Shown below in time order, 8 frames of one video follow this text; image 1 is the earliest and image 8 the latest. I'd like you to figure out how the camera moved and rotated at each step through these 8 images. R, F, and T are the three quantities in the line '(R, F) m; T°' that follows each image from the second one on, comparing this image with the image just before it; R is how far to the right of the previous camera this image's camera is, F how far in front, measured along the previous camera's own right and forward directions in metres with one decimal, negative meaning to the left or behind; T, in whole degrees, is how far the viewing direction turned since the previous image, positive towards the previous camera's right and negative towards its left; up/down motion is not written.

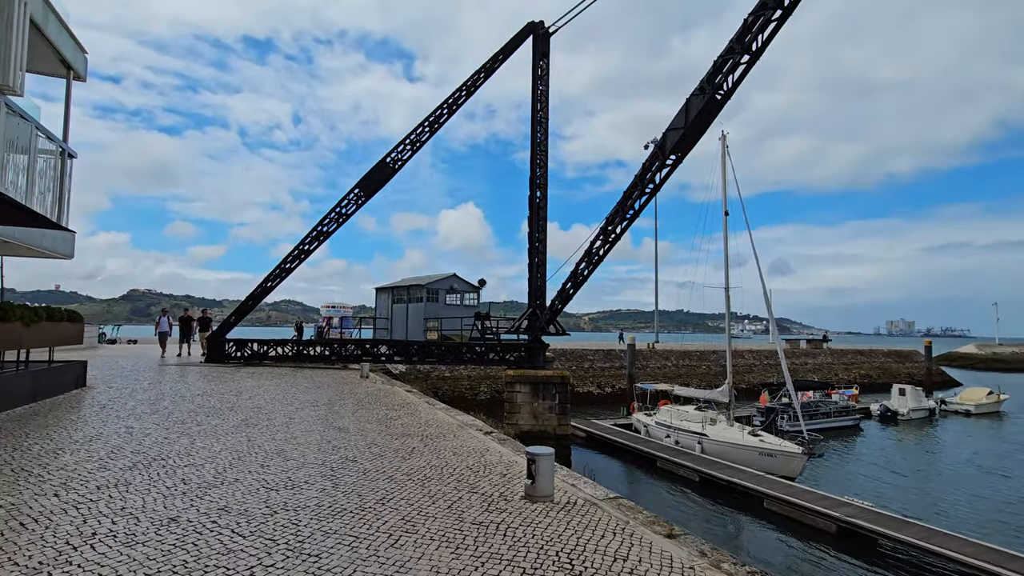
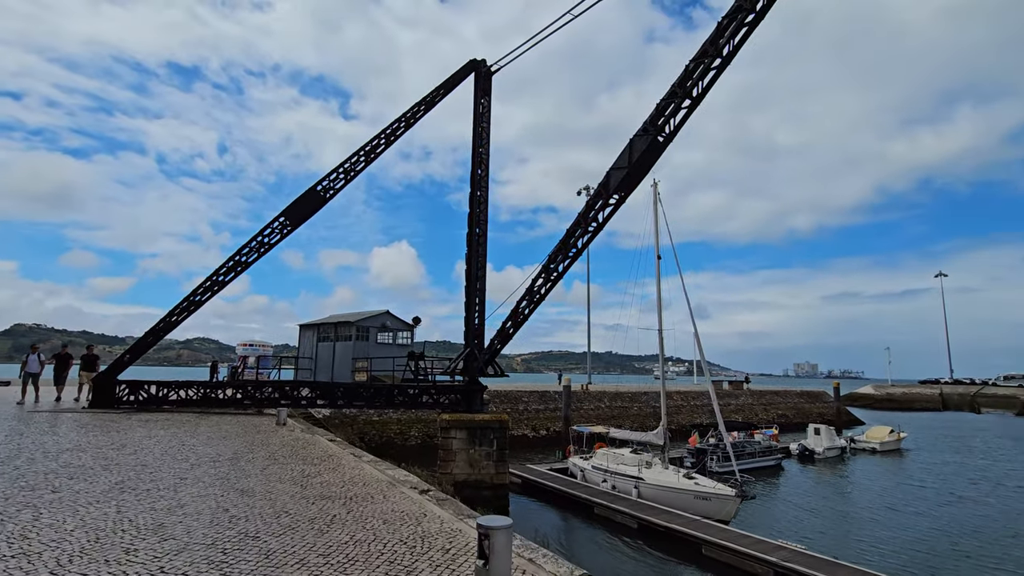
(-0.1, +0.7) m; +7°
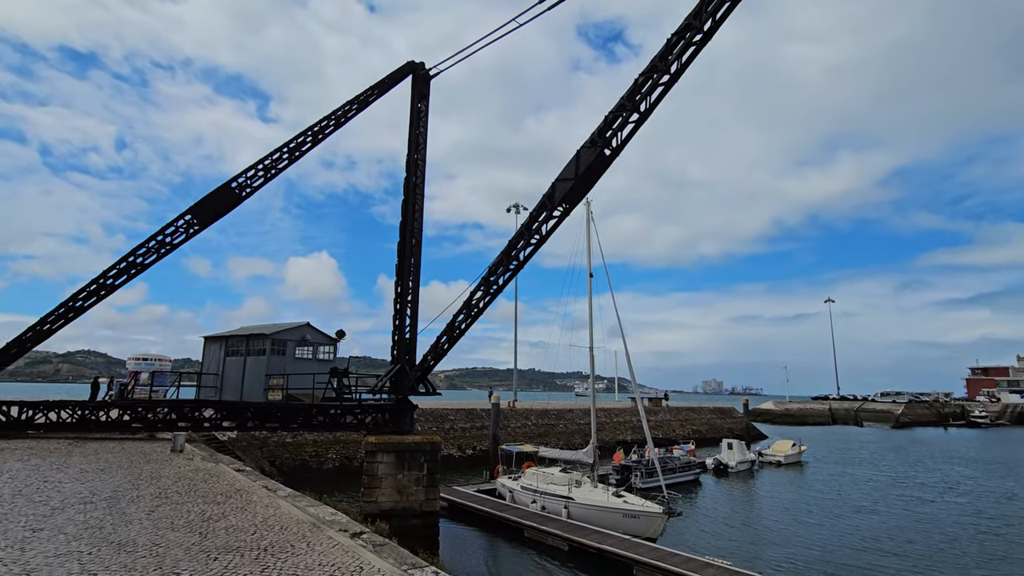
(-0.3, +0.7) m; +8°
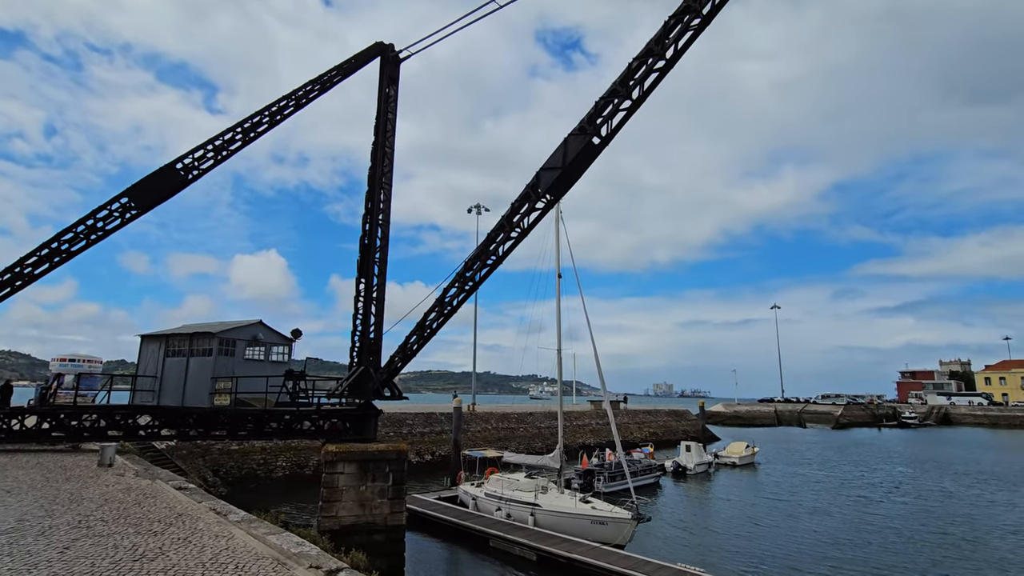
(-0.5, +0.8) m; +5°
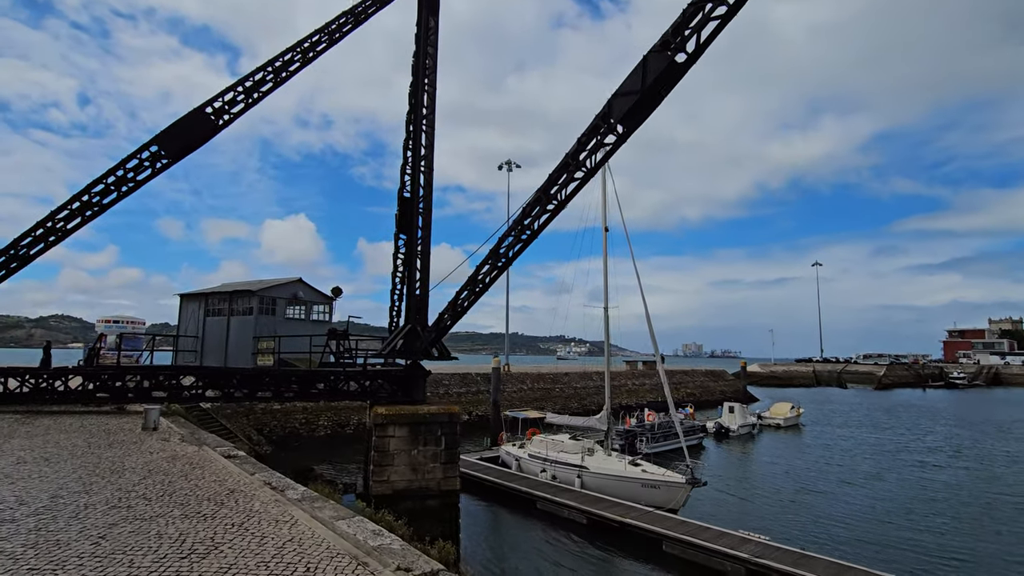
(-0.8, +1.1) m; -3°
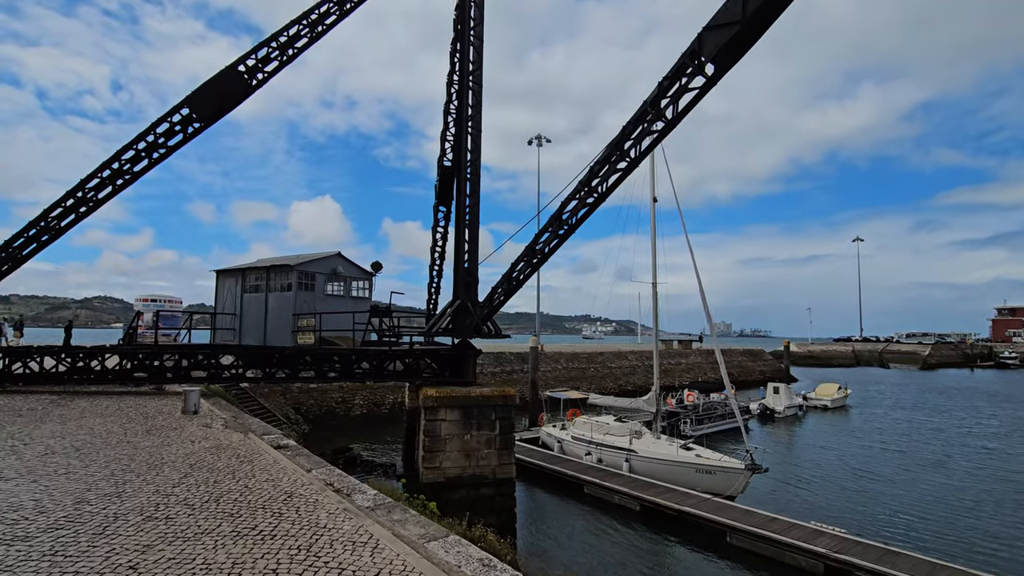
(-0.8, +1.1) m; -3°
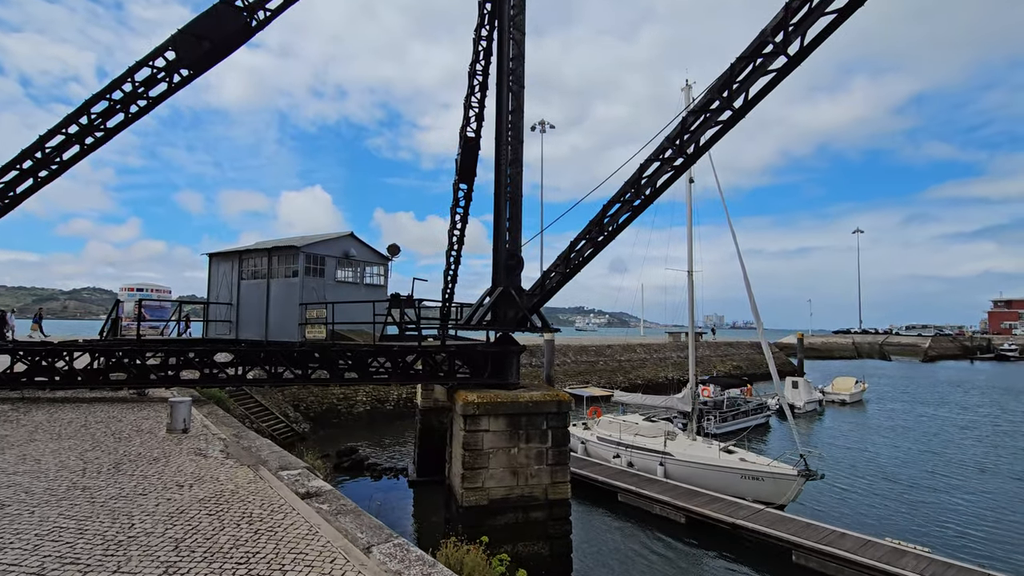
(-1.2, +1.9) m; +1°
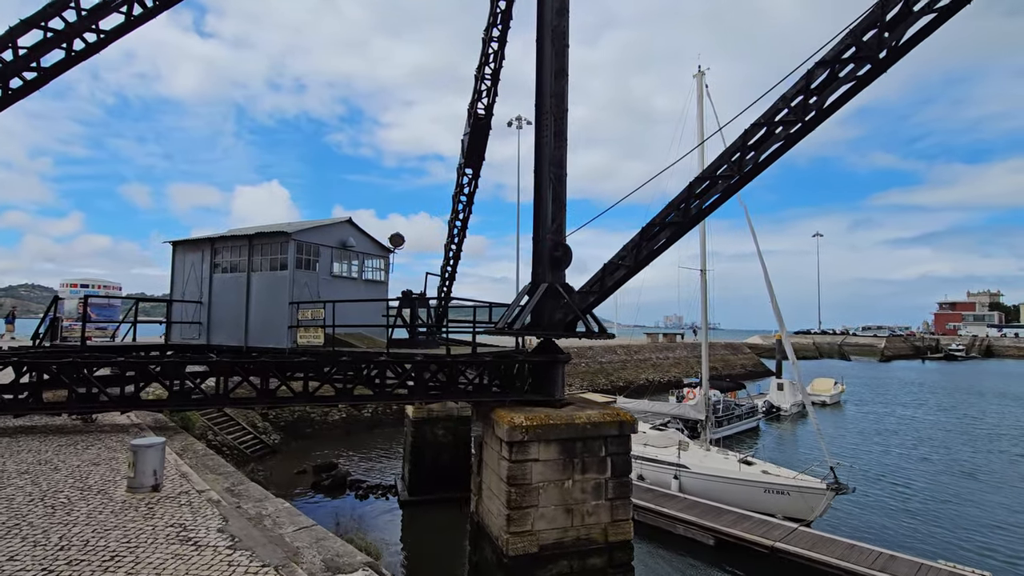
(-1.4, +1.8) m; +4°
